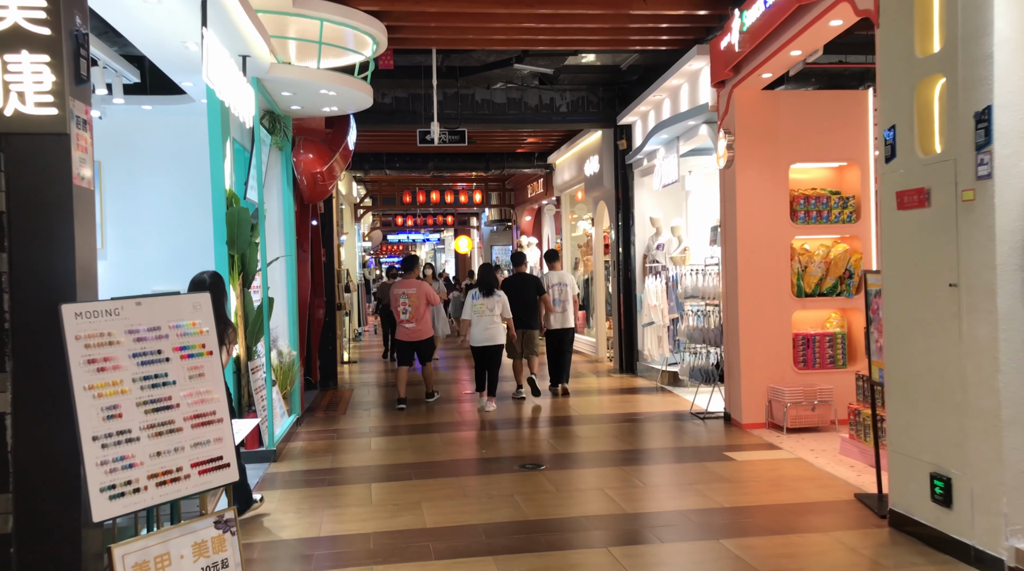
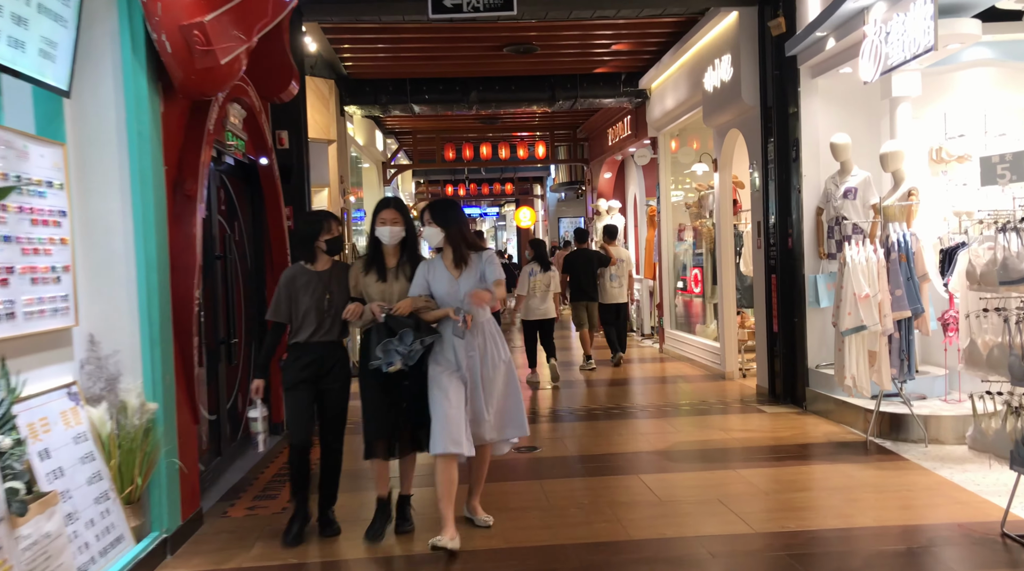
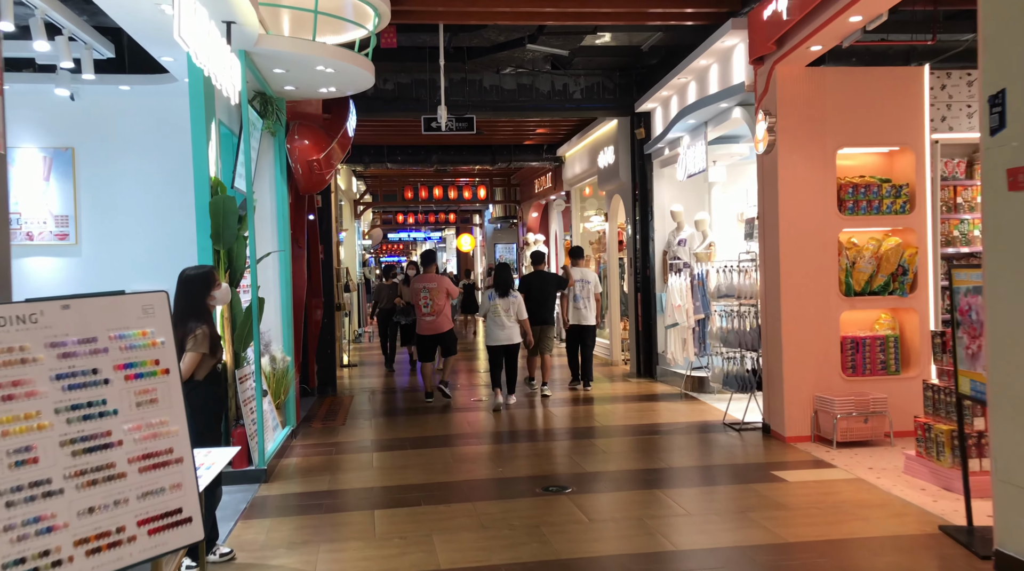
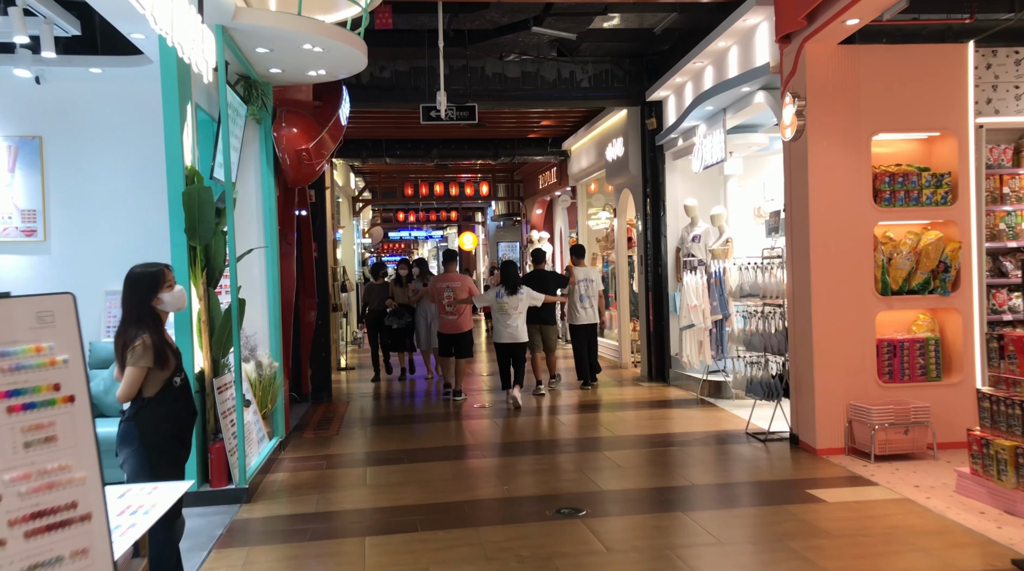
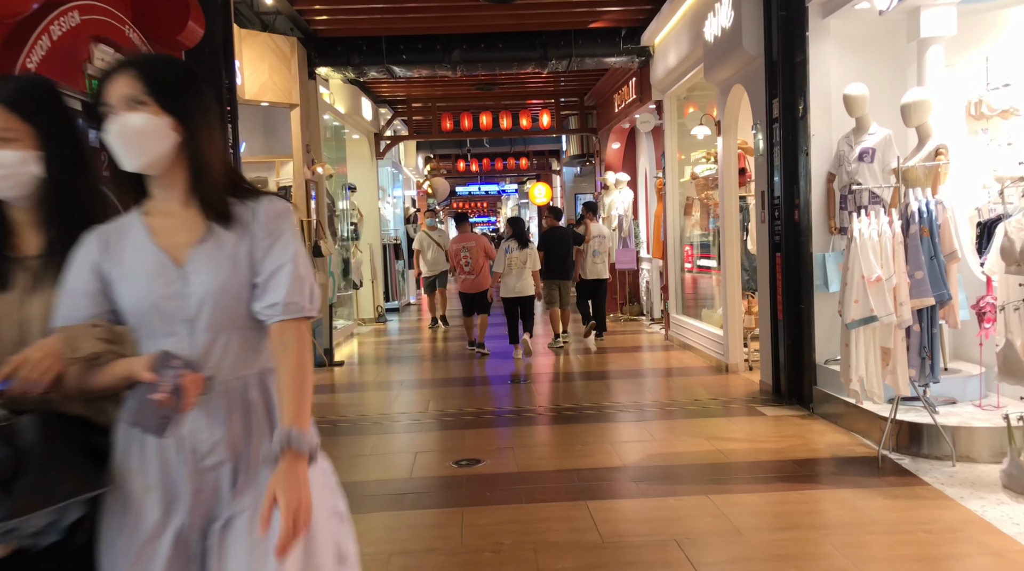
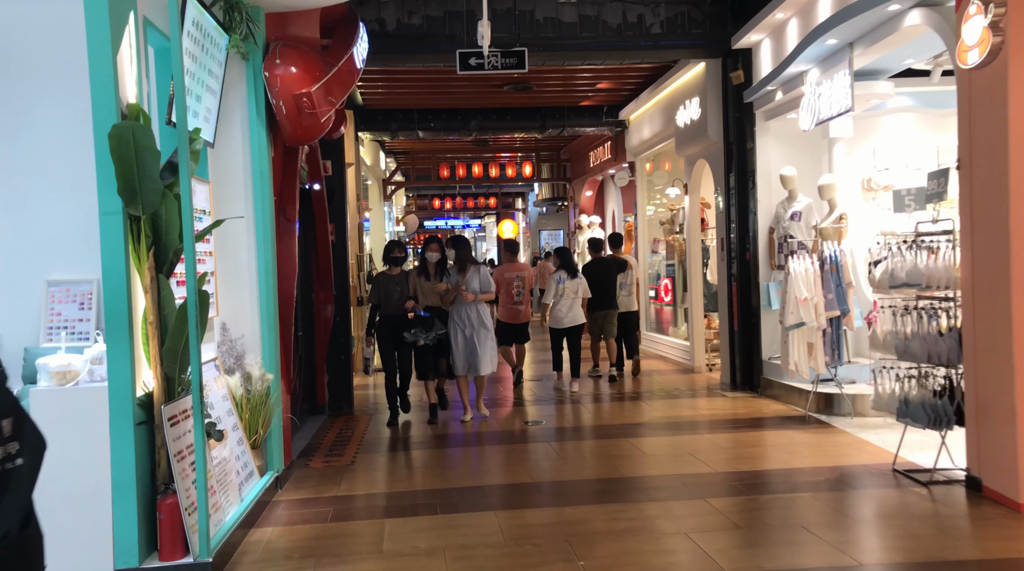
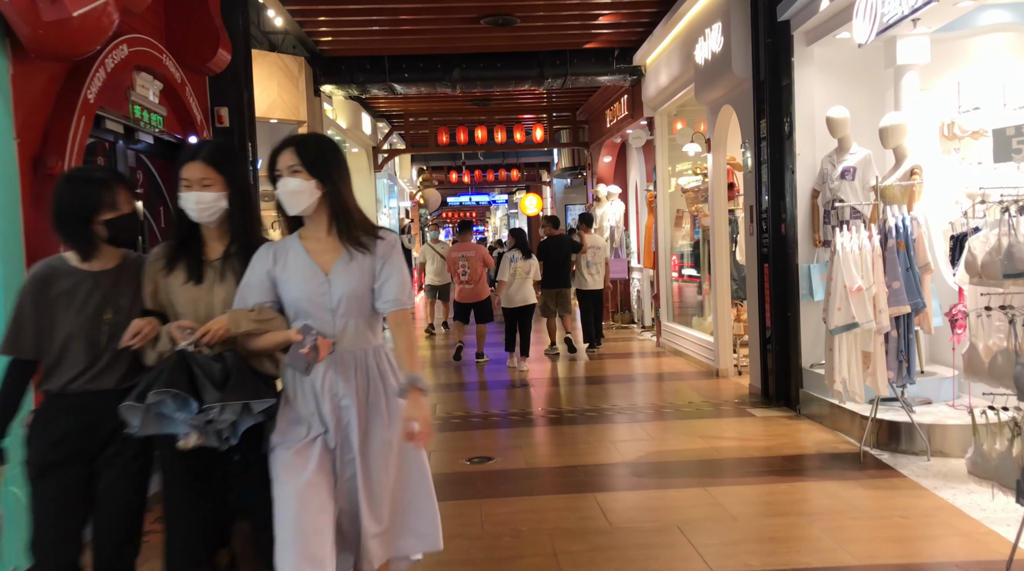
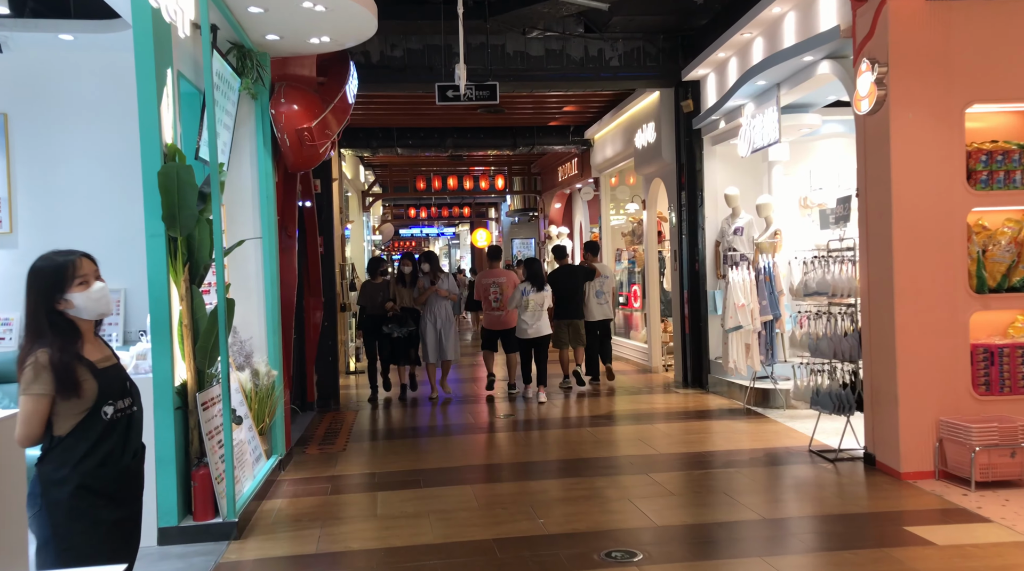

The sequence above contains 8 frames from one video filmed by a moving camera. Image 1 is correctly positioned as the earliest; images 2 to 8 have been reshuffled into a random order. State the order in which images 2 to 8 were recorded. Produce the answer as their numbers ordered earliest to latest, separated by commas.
3, 4, 8, 6, 2, 7, 5
